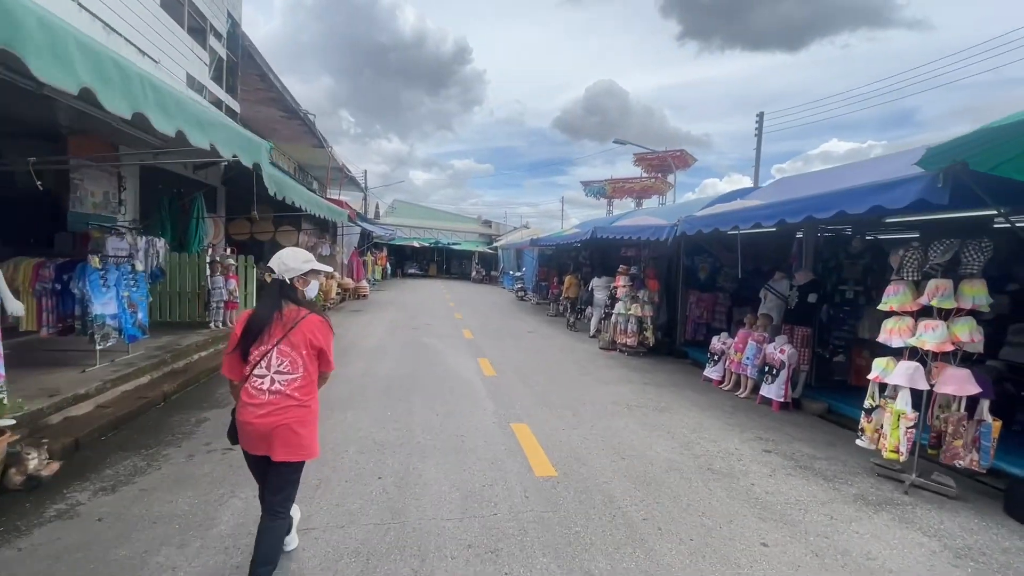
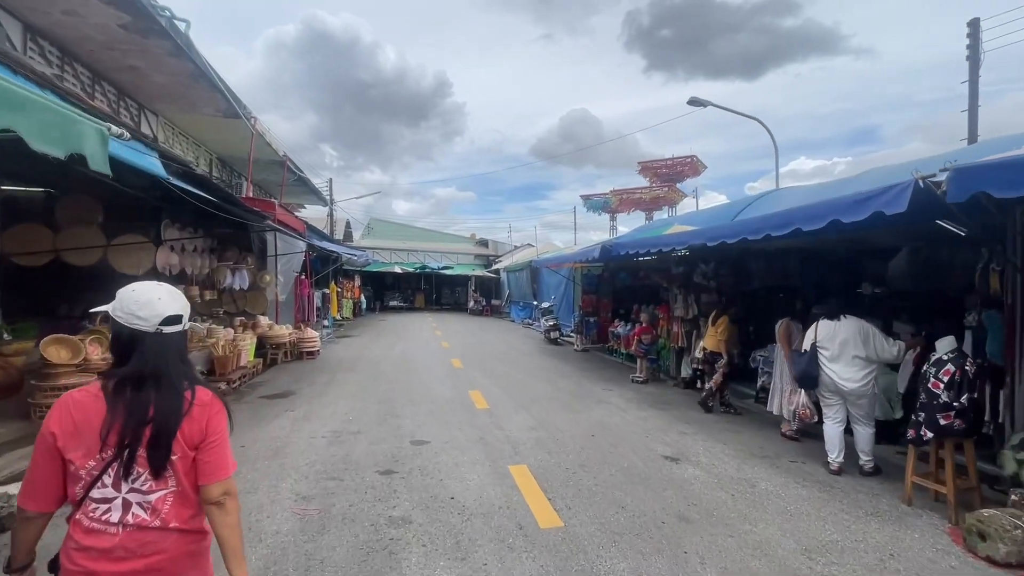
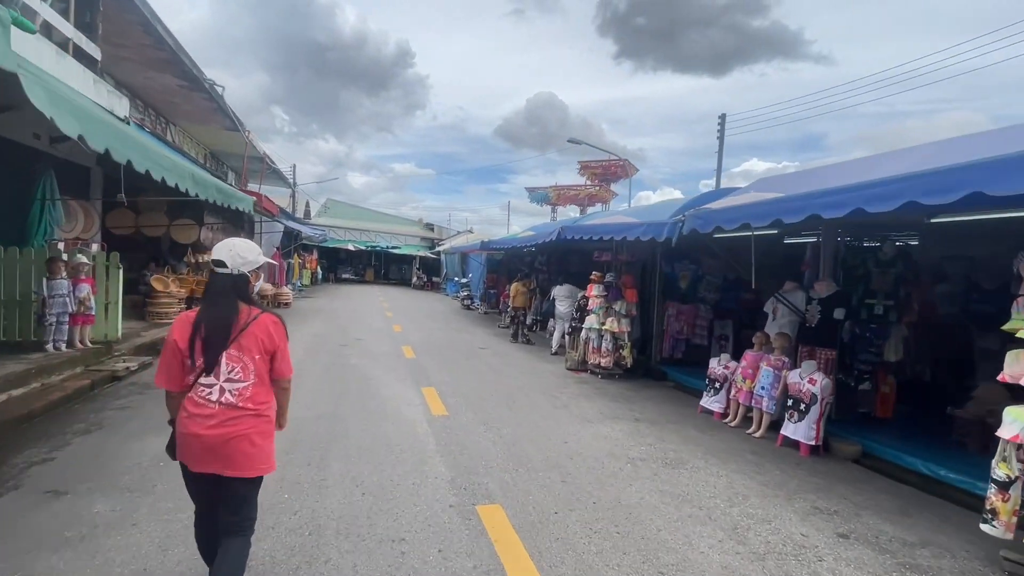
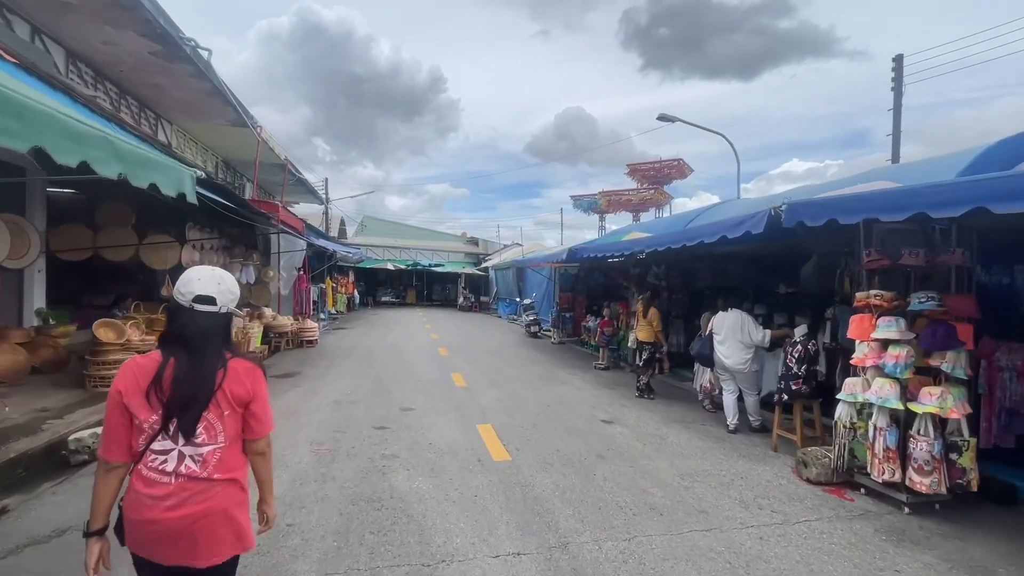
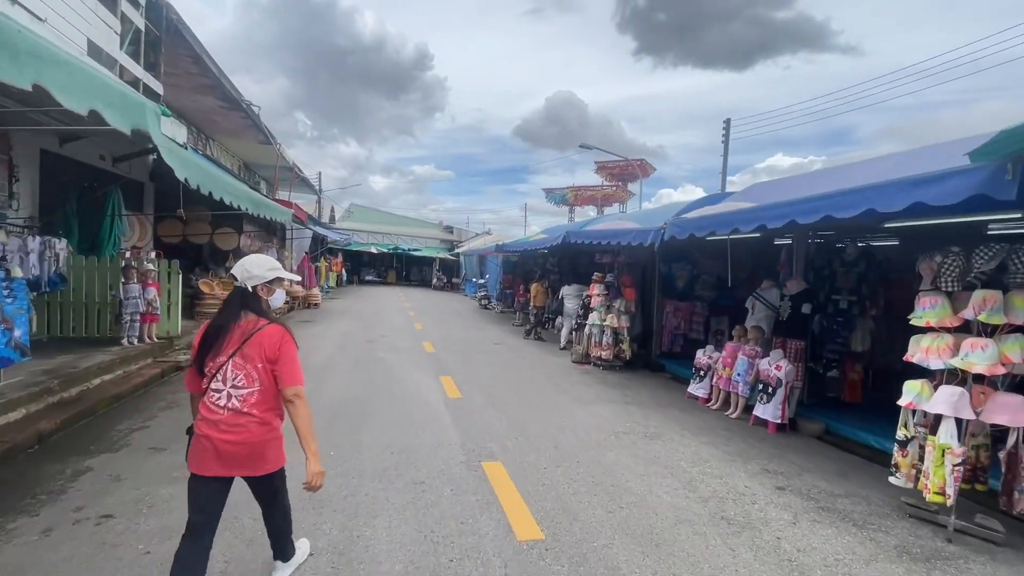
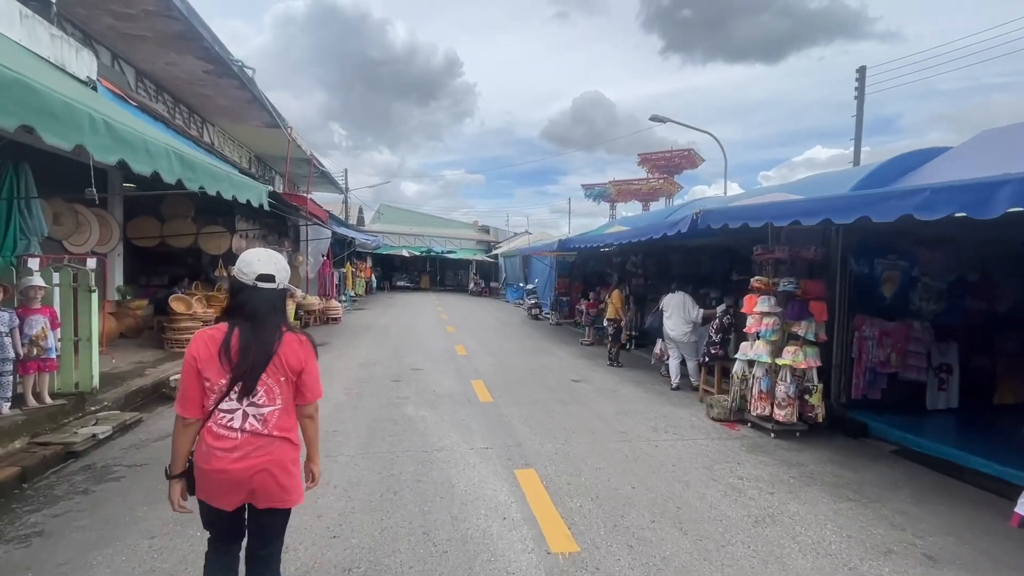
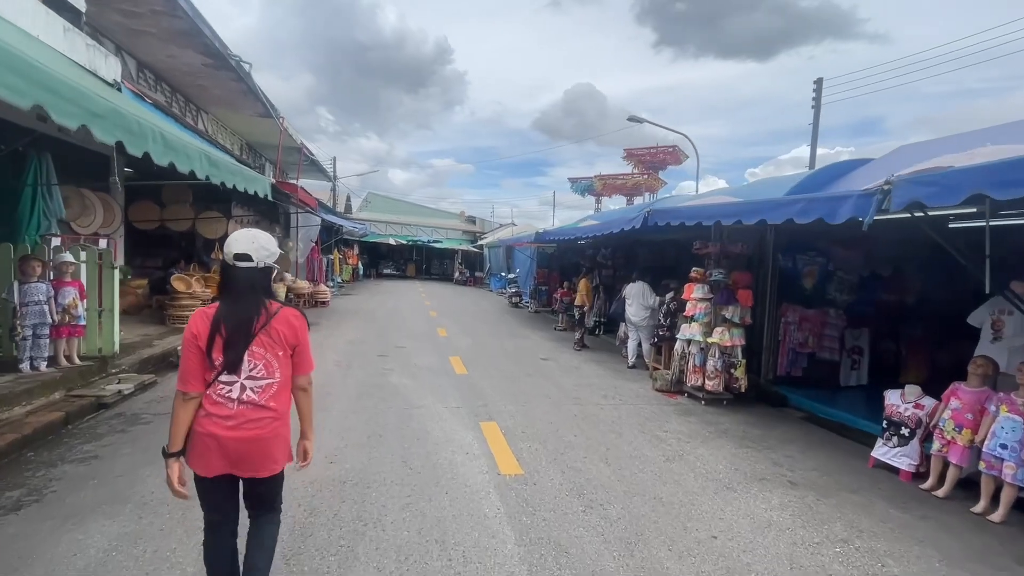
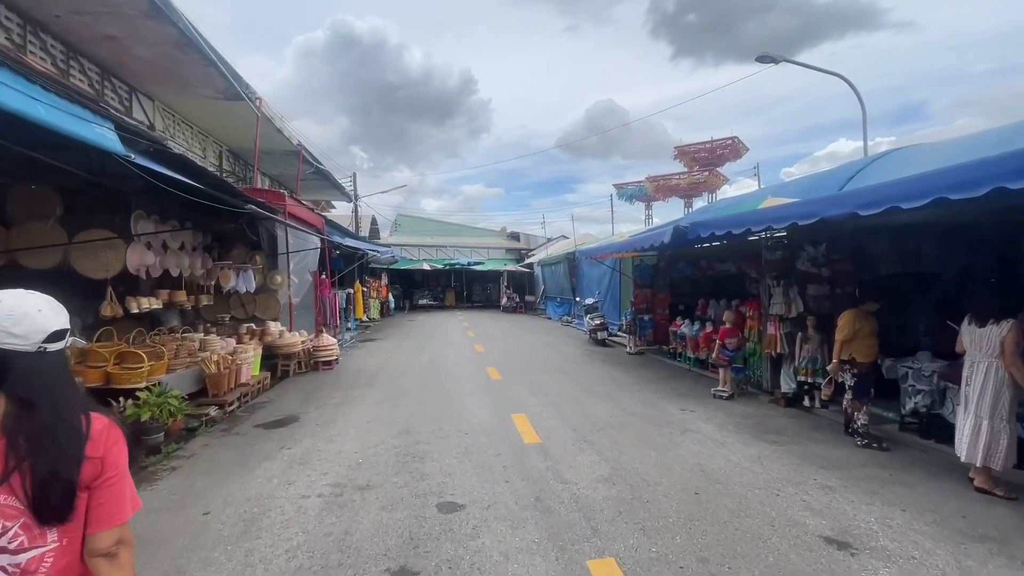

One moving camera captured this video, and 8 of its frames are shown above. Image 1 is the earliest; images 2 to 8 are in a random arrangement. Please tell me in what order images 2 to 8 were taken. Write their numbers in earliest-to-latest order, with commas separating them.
5, 3, 7, 6, 4, 2, 8
